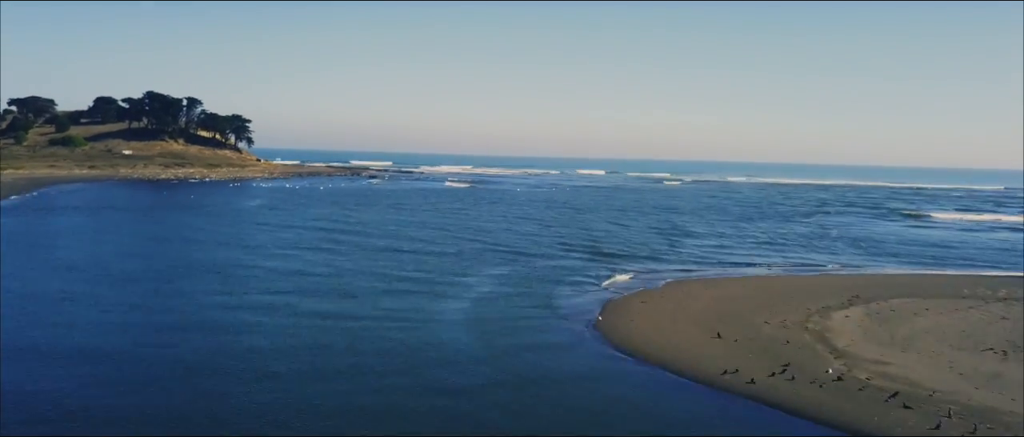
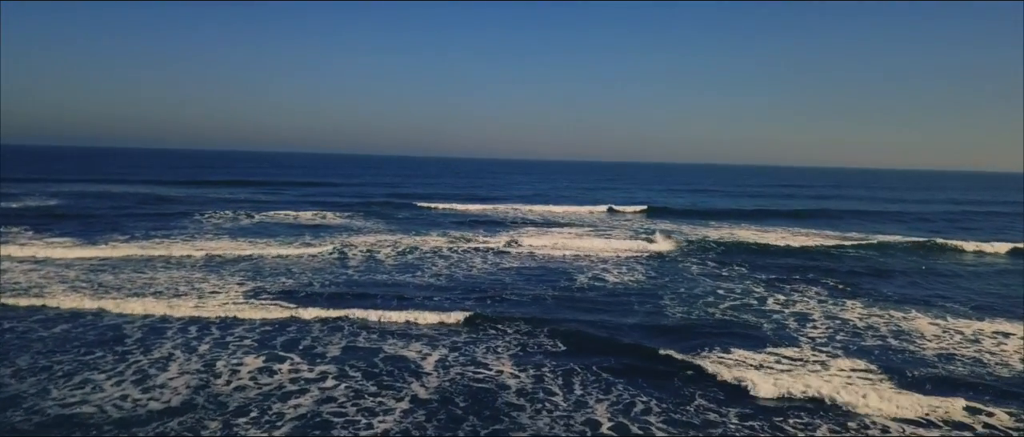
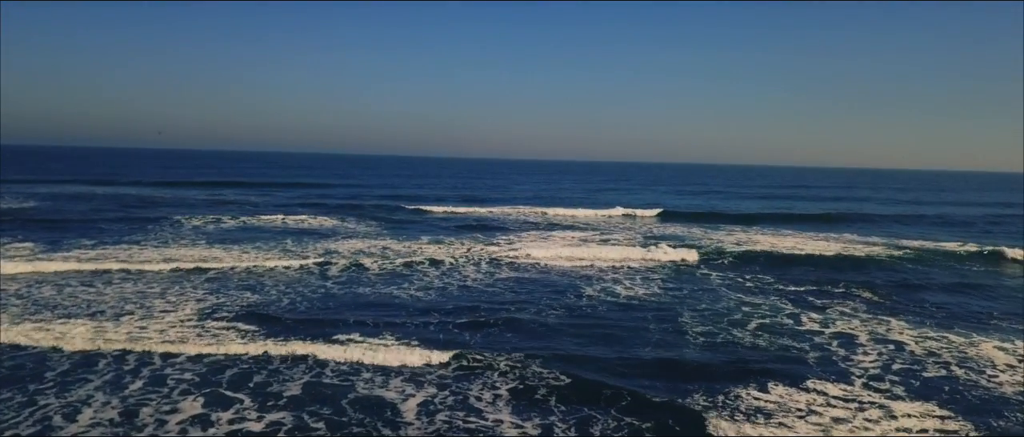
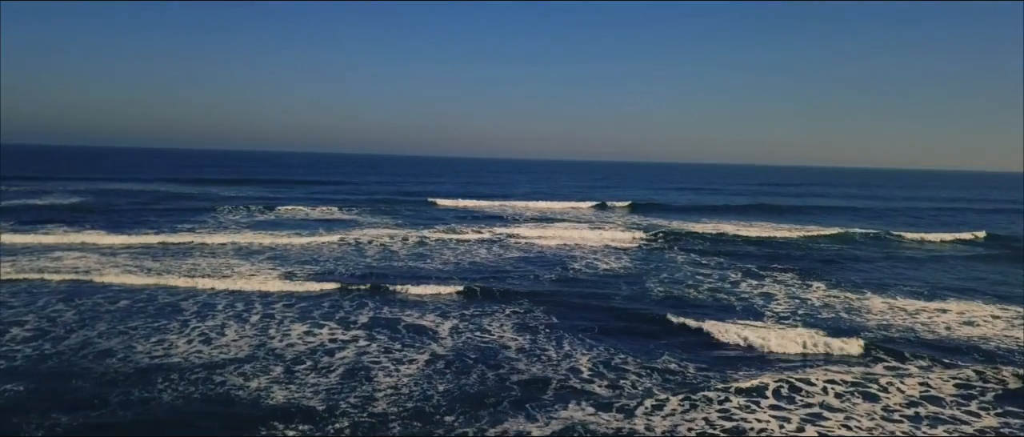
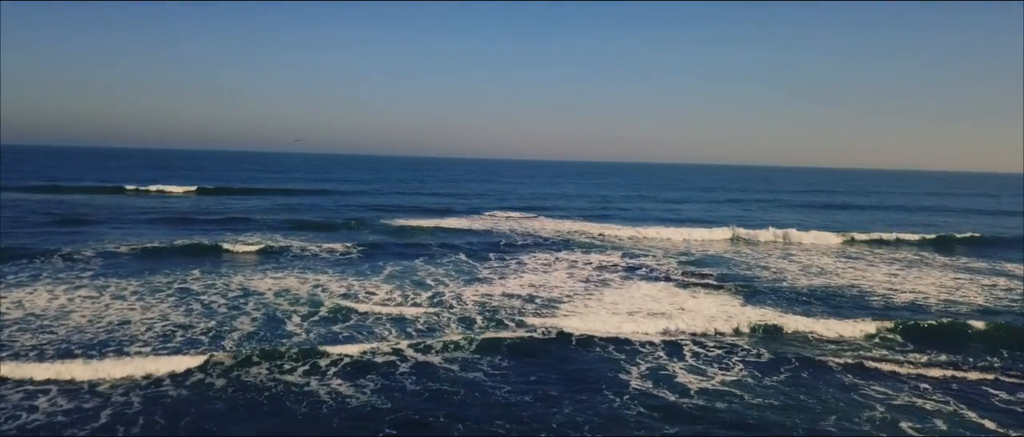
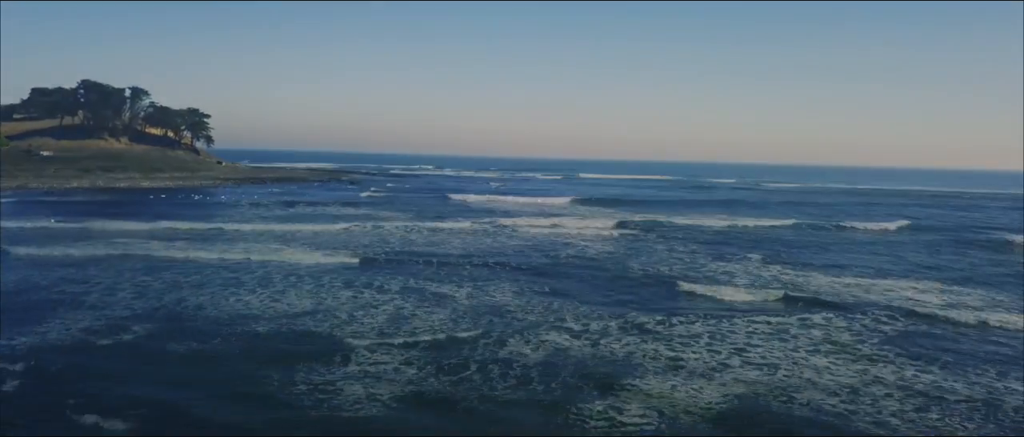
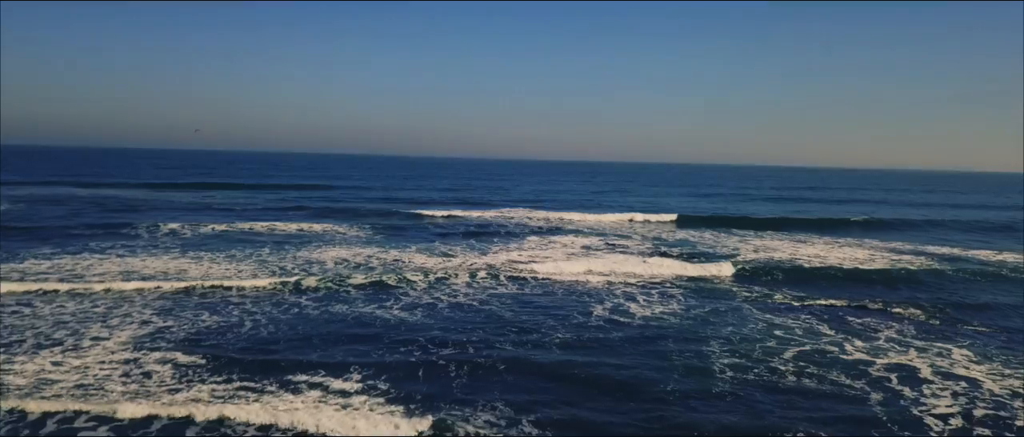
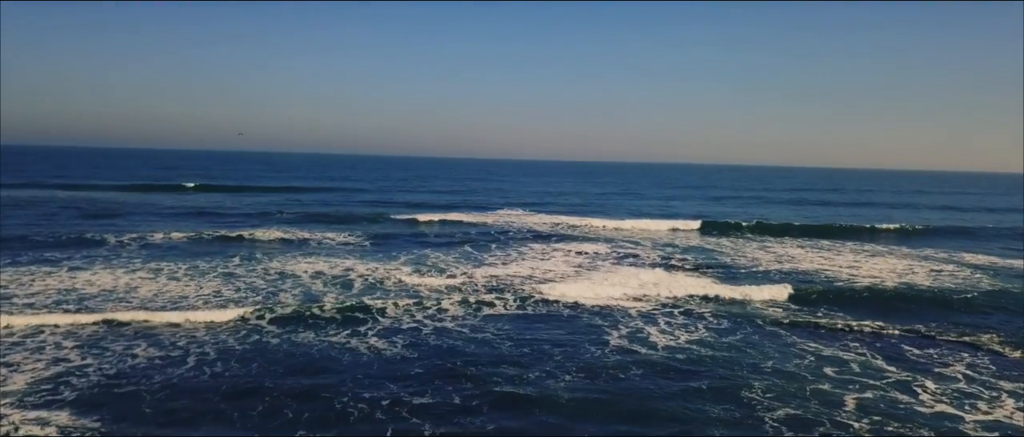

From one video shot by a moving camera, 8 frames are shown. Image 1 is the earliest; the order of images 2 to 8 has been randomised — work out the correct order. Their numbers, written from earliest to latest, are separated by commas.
6, 4, 2, 3, 7, 8, 5
